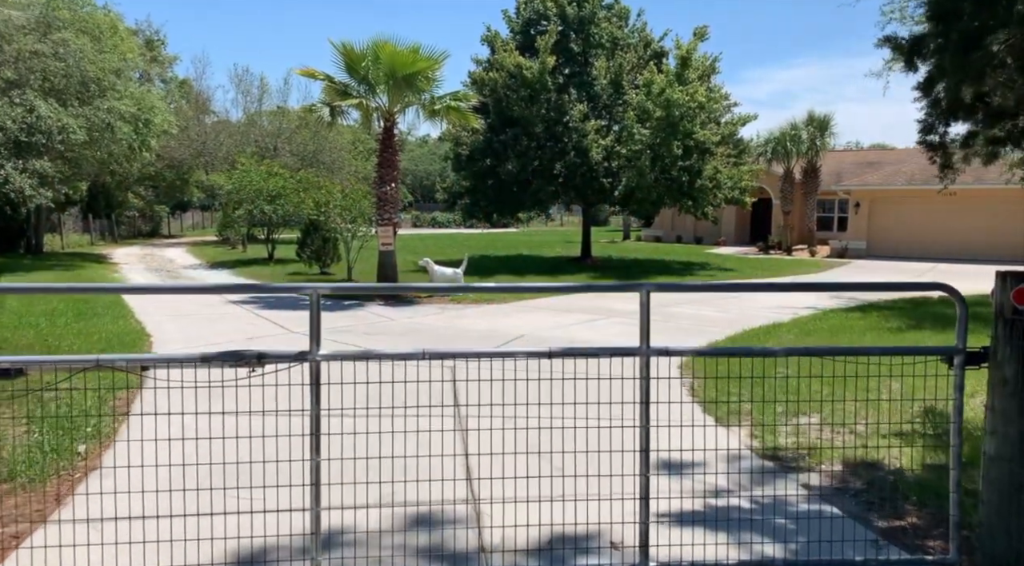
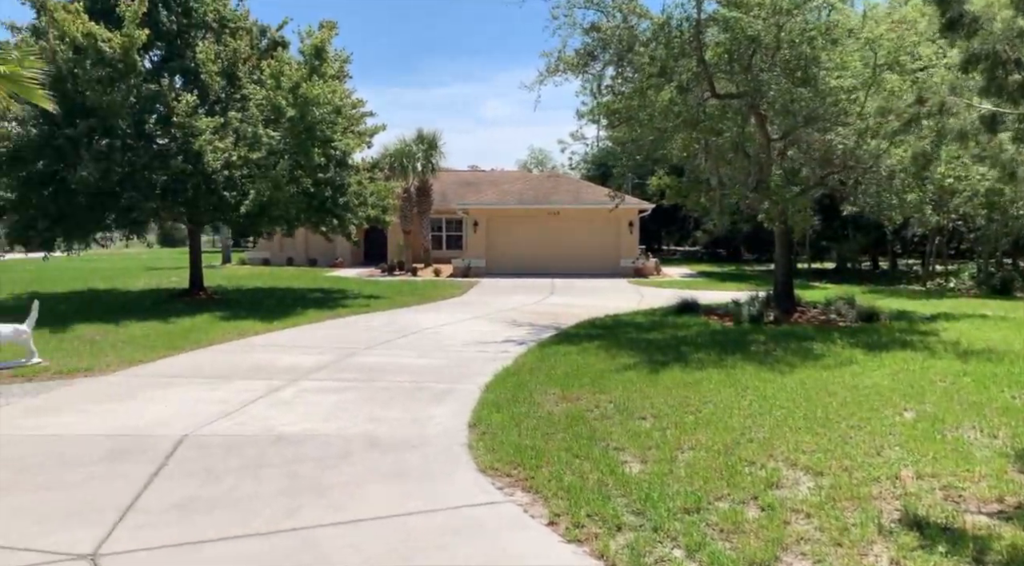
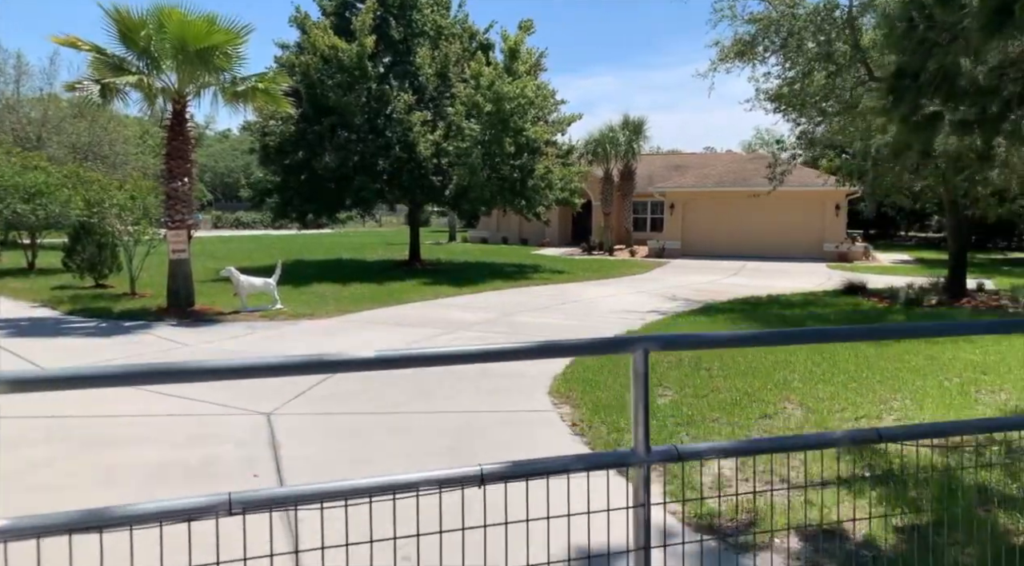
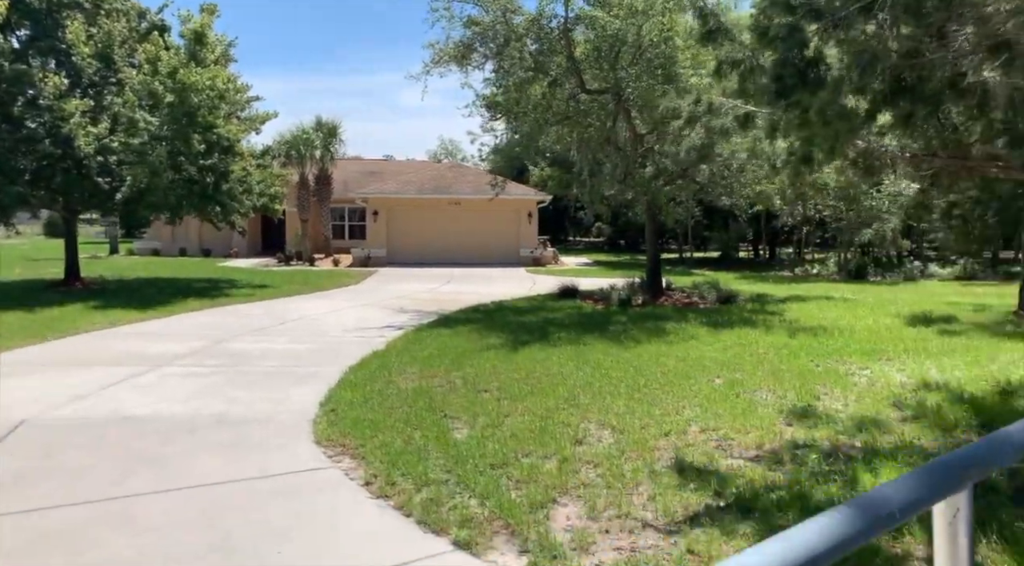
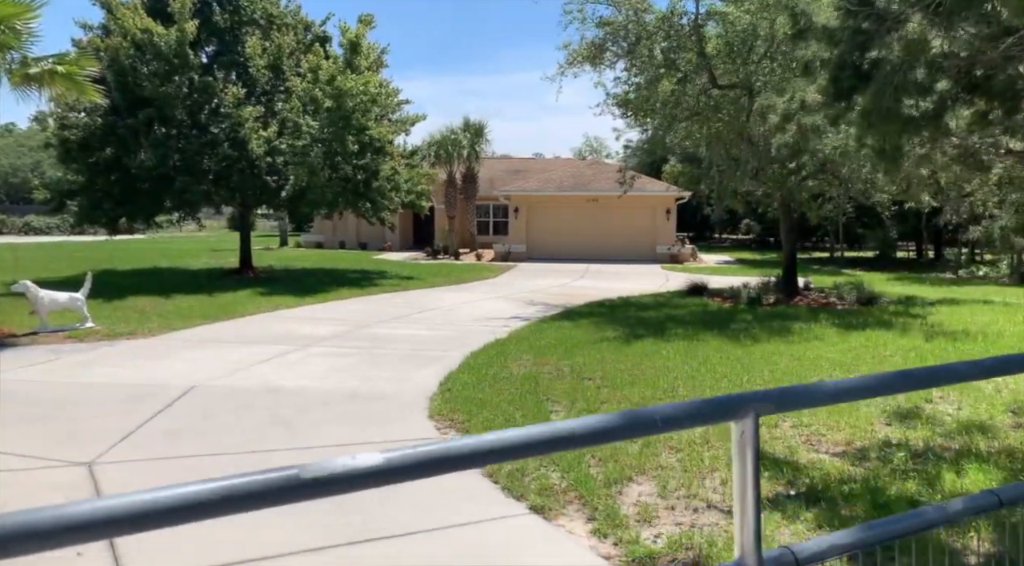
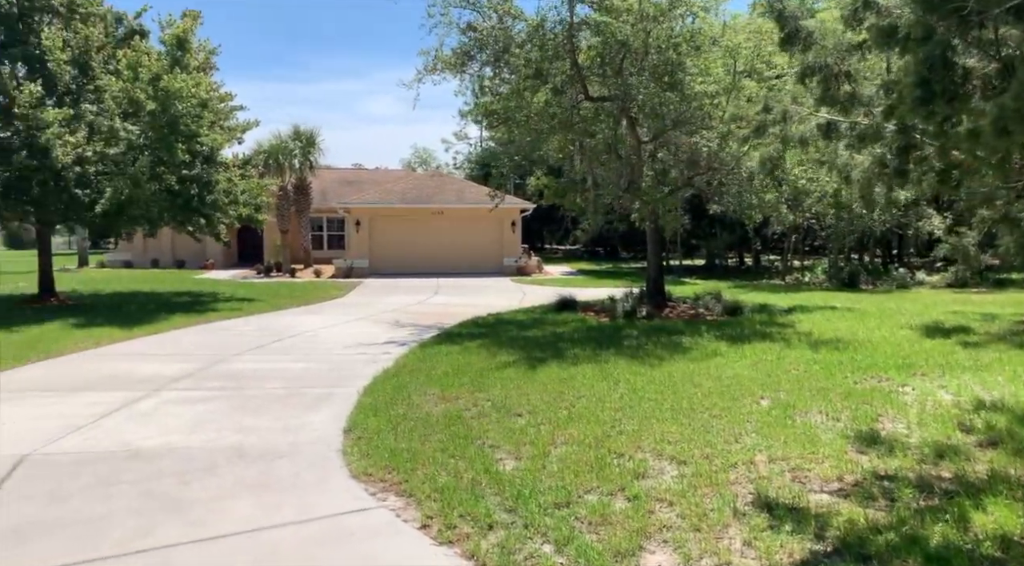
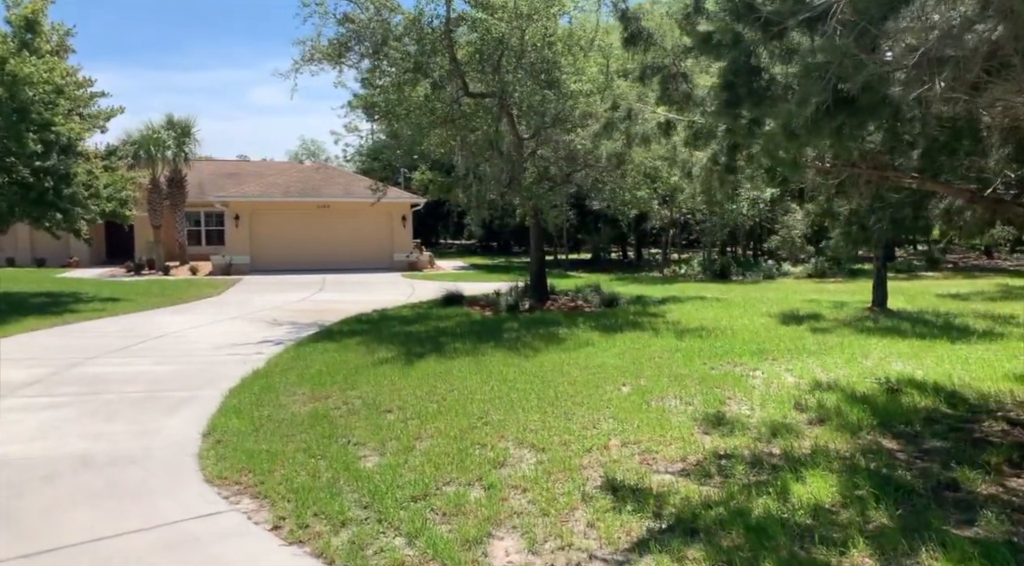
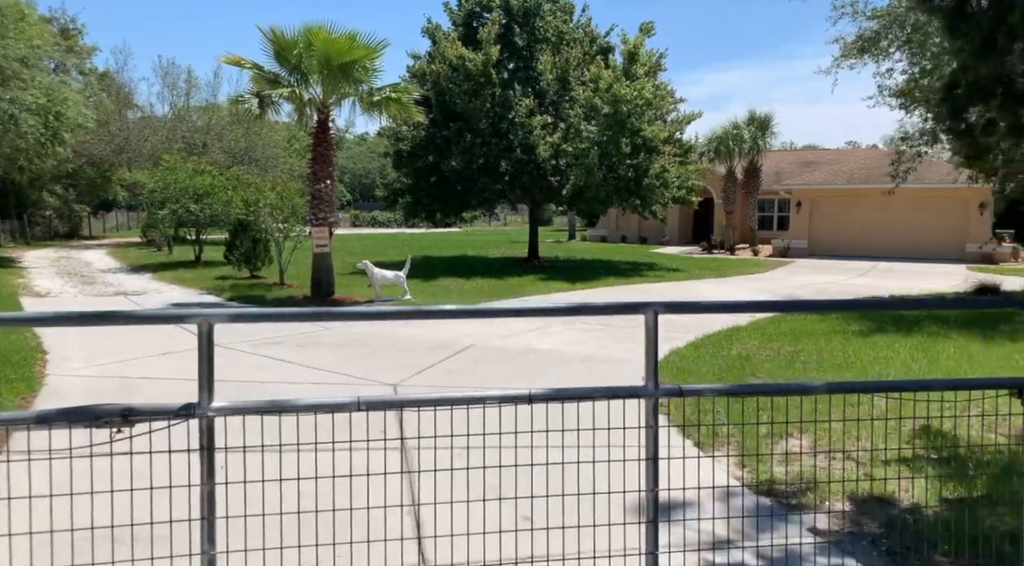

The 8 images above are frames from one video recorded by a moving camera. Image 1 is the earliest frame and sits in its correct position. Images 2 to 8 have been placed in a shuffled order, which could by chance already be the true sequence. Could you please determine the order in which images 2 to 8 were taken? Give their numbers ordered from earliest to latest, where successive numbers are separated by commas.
8, 3, 5, 4, 7, 6, 2
